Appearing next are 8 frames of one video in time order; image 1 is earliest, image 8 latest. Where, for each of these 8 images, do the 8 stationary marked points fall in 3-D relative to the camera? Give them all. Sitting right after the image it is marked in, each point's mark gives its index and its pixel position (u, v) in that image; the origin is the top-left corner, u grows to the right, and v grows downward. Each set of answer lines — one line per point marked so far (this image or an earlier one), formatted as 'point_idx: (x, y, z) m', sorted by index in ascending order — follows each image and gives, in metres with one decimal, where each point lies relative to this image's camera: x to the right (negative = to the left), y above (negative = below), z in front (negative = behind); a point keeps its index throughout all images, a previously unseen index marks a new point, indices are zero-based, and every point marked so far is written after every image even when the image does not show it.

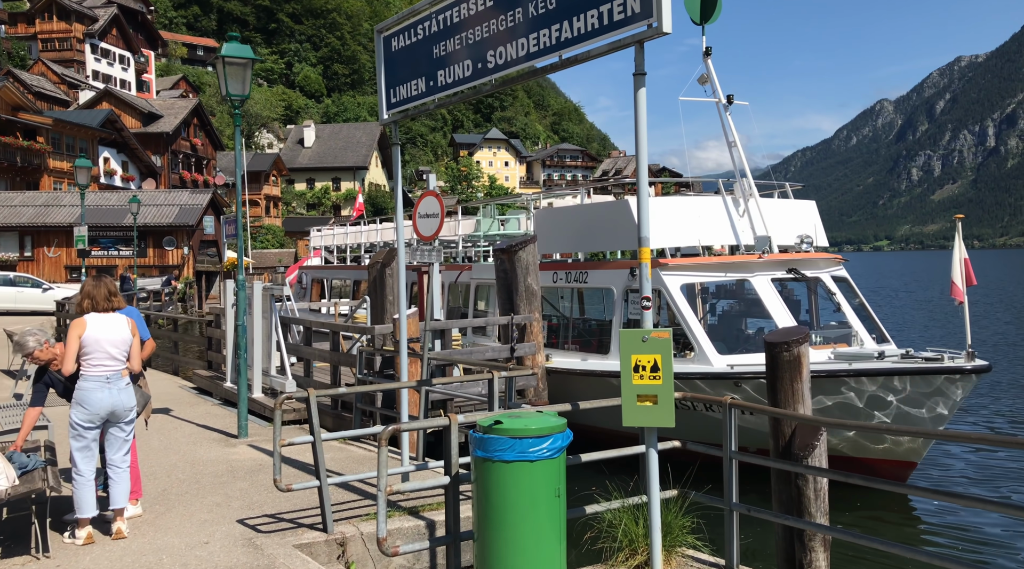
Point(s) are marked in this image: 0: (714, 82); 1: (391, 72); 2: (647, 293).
0: (+2.8, +2.8, +11.5) m
1: (-1.0, +1.7, +6.7) m
2: (+0.7, 0.0, +4.5) m
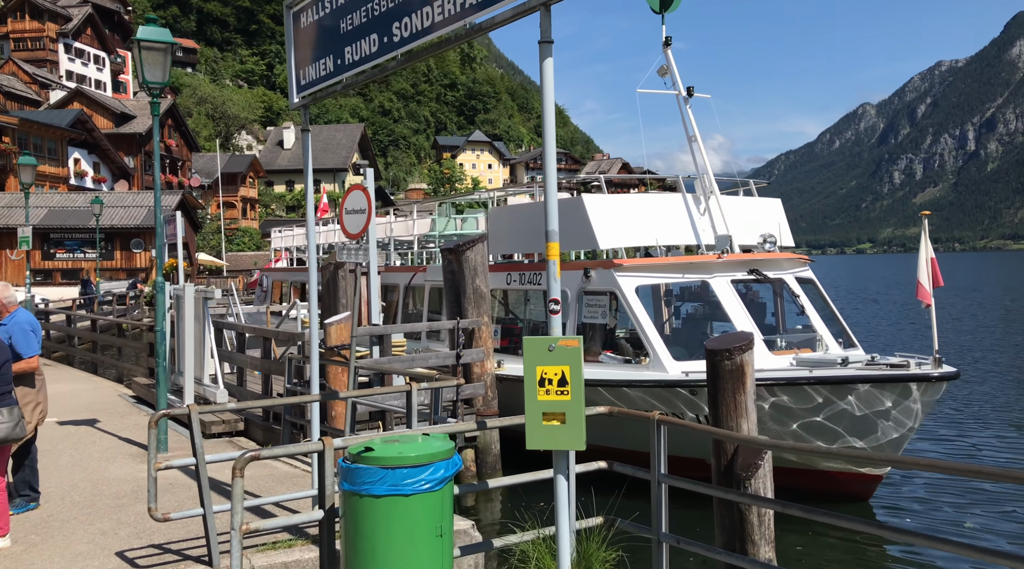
0: (+2.1, +2.8, +11.0) m
1: (-1.5, +1.7, +6.1) m
2: (+0.2, 0.0, +3.9) m
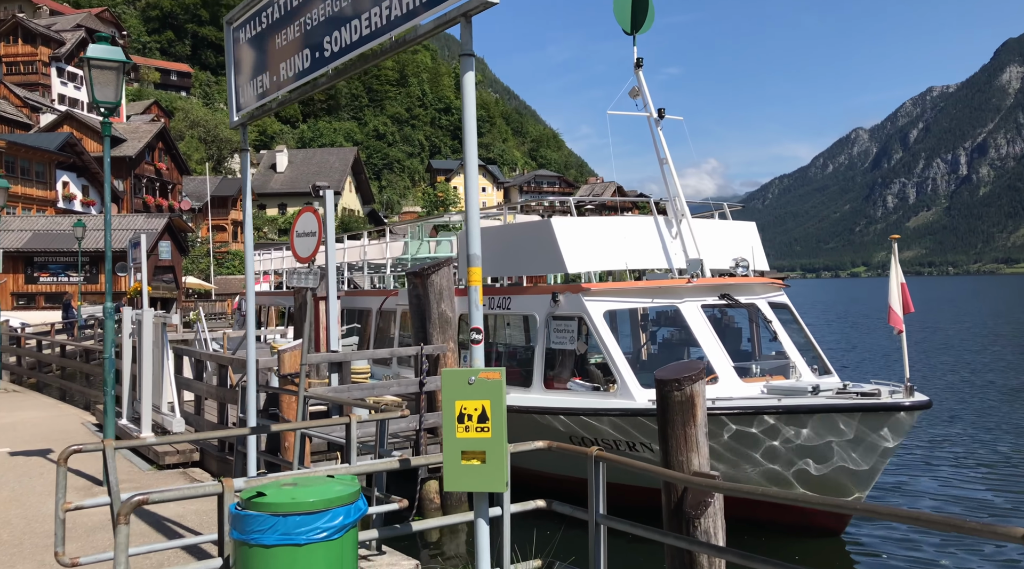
0: (+1.7, +2.4, +10.8) m
1: (-1.9, +1.5, +5.8) m
2: (-0.2, -0.2, +3.6) m
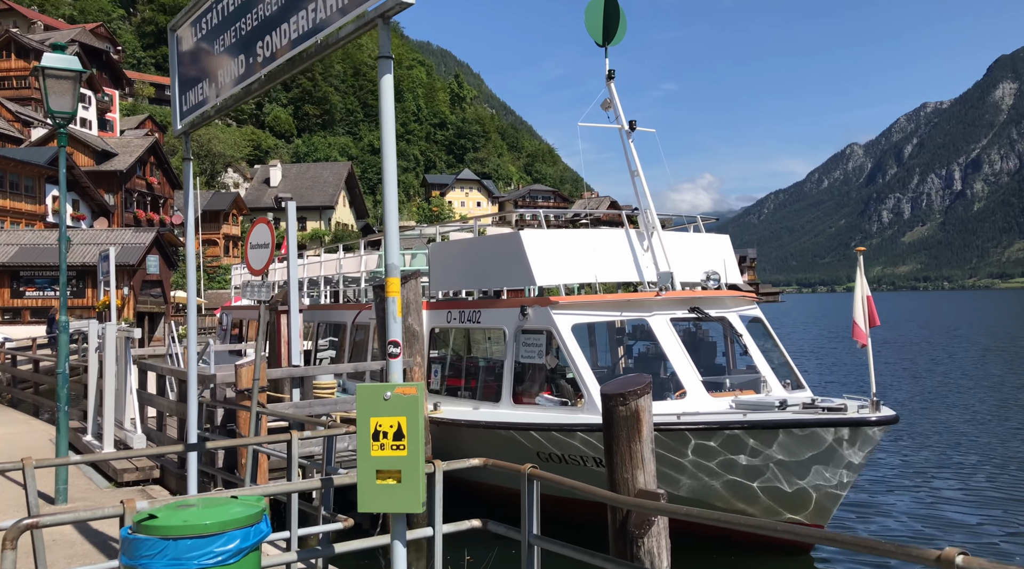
0: (+1.3, +2.3, +10.7) m
1: (-2.2, +1.4, +5.7) m
2: (-0.5, -0.2, +3.5) m
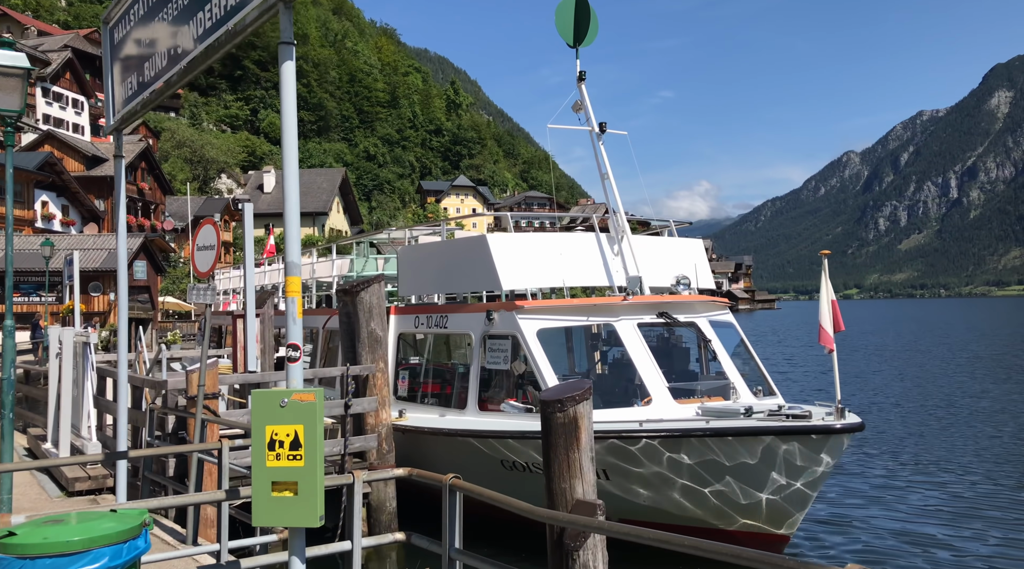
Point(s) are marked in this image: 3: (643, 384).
0: (+1.0, +2.2, +10.5) m
1: (-2.6, +1.4, +5.5) m
2: (-0.8, -0.2, +3.3) m
3: (+1.3, -1.0, +8.7) m
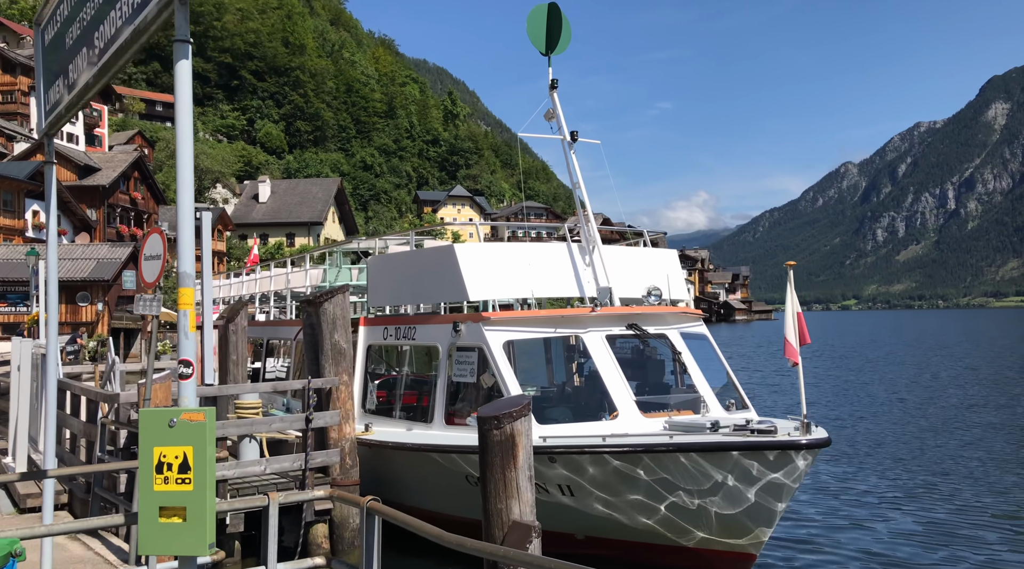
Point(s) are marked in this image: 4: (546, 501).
0: (+0.6, +2.1, +10.4) m
1: (-2.9, +1.3, +5.3) m
2: (-1.2, -0.3, +3.1) m
3: (+1.0, -1.1, +8.5) m
4: (+0.3, -2.1, +8.2) m
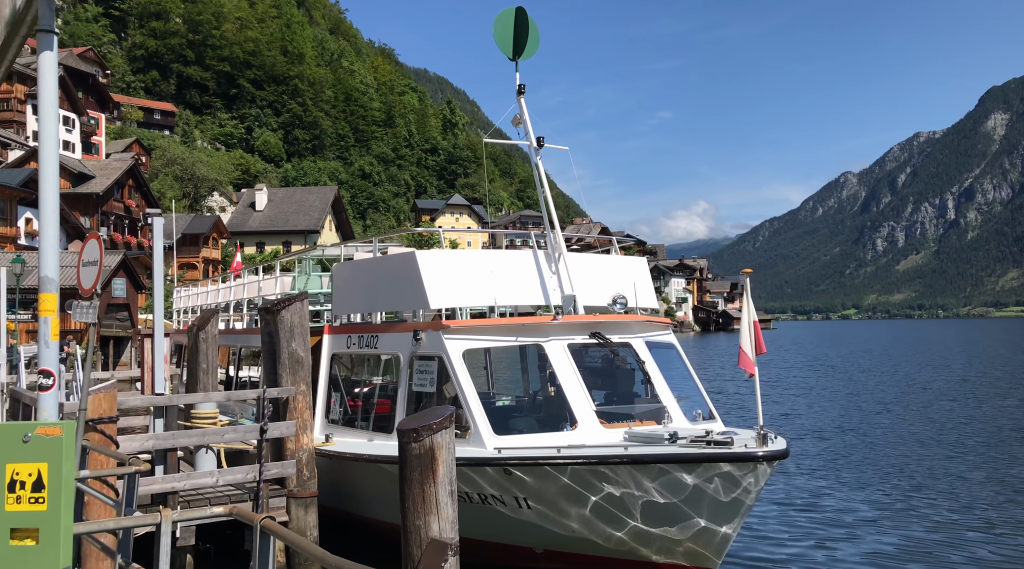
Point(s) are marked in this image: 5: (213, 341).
0: (+0.2, +2.0, +10.2) m
1: (-3.4, +1.3, +5.2) m
2: (-1.6, -0.3, +2.9) m
3: (+0.6, -1.2, +8.3) m
4: (-0.1, -2.2, +8.0) m
5: (-4.7, -0.9, +13.3) m
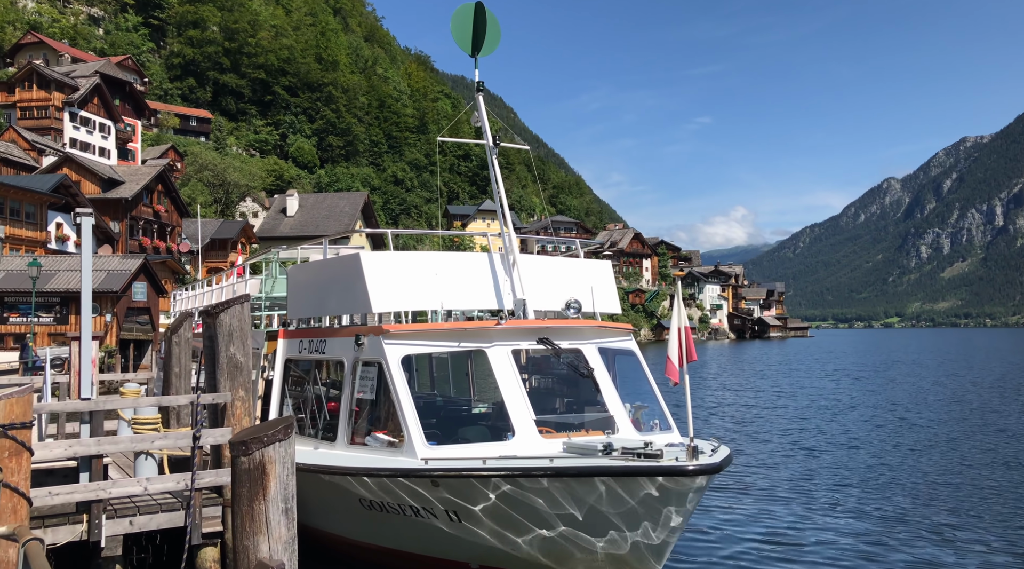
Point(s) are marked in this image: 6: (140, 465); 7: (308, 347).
0: (-0.3, +1.9, +9.9) m
1: (-4.0, +1.3, +5.0) m
2: (-2.4, -0.3, +2.6) m
3: (0.0, -1.2, +7.9) m
4: (-0.7, -2.2, +7.6) m
5: (-5.1, -0.9, +13.1) m
6: (-3.9, -1.9, +8.9) m
7: (-2.4, -0.7, +9.7) m
